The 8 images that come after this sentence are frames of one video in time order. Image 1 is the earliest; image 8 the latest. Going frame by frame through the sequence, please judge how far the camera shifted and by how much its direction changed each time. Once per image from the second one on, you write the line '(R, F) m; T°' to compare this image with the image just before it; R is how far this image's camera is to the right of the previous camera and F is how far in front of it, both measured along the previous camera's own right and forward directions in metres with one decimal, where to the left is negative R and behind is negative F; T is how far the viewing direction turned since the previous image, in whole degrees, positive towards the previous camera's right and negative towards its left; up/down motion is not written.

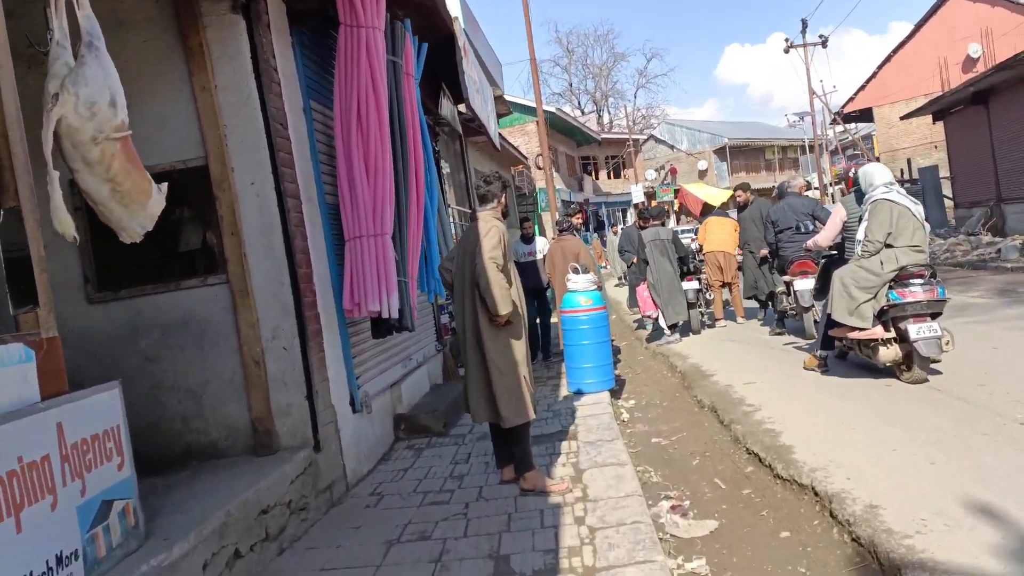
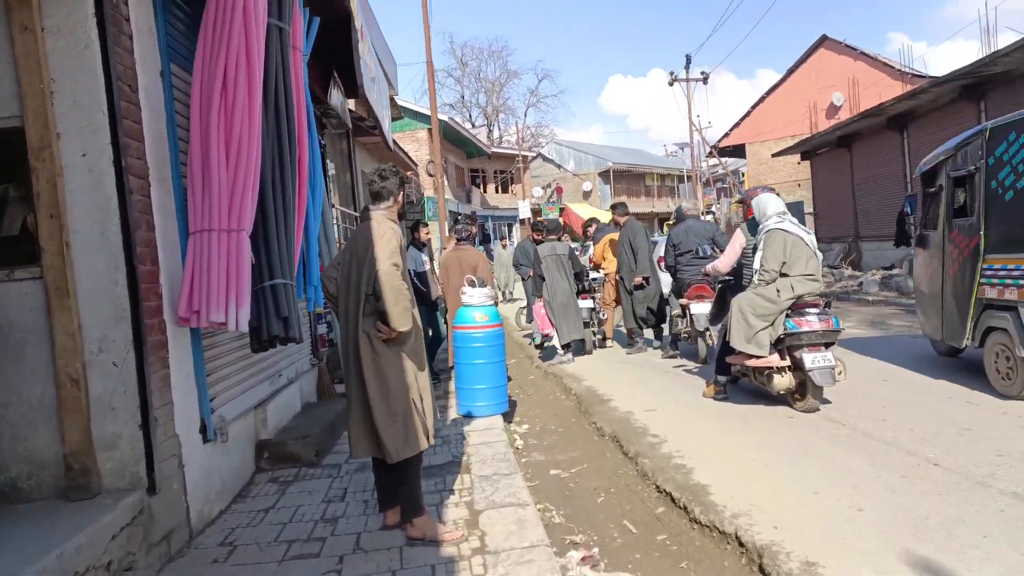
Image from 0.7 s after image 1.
(-0.1, +0.6) m; +10°
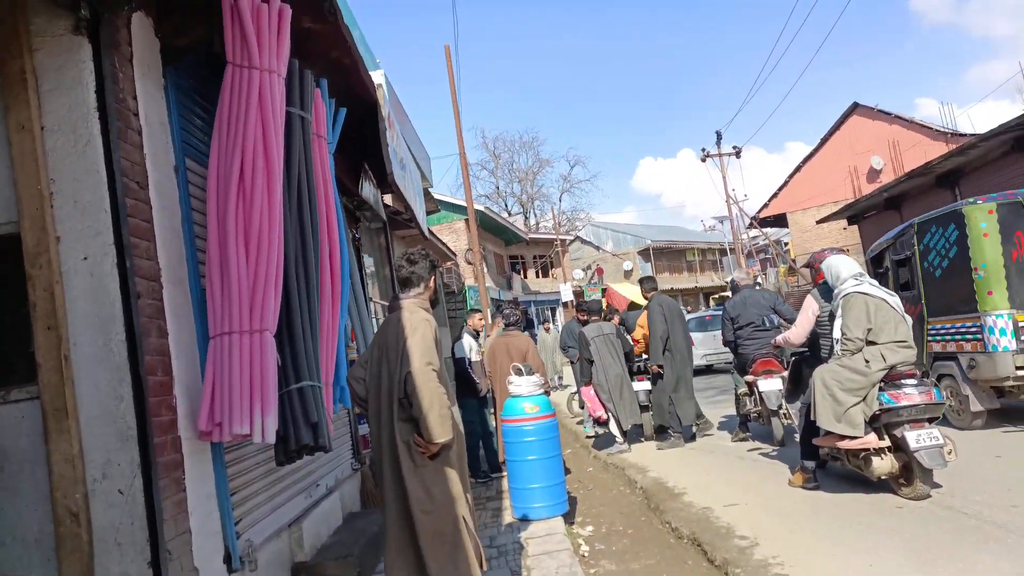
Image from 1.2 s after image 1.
(0.0, +0.4) m; -3°
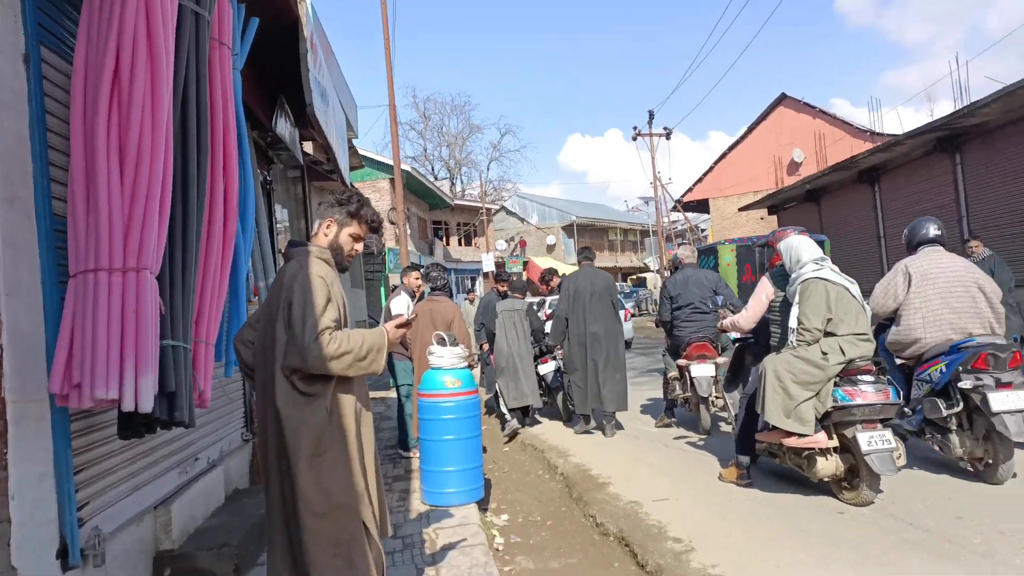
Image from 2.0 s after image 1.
(0.0, +0.6) m; +7°
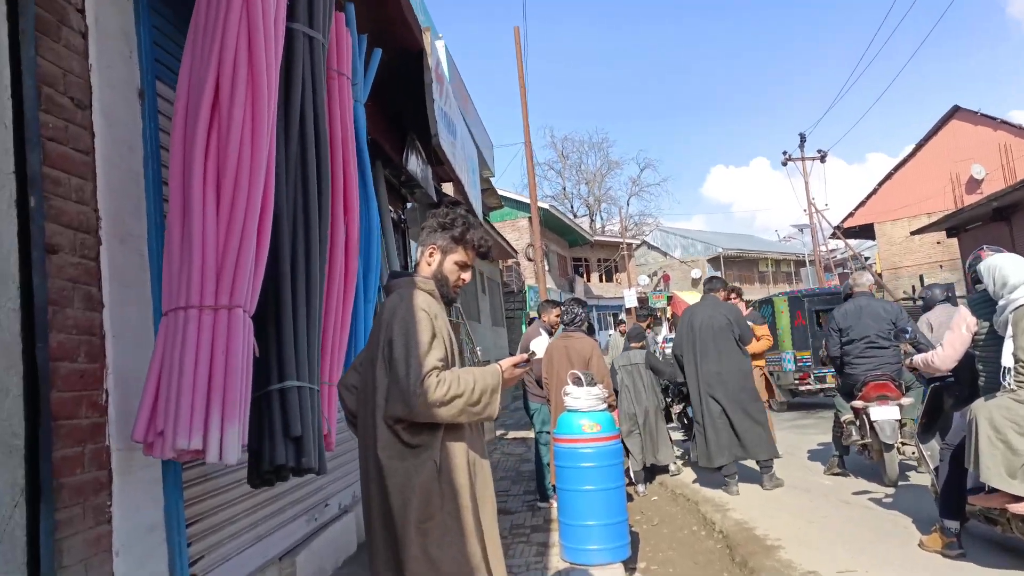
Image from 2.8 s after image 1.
(0.0, +0.4) m; -12°
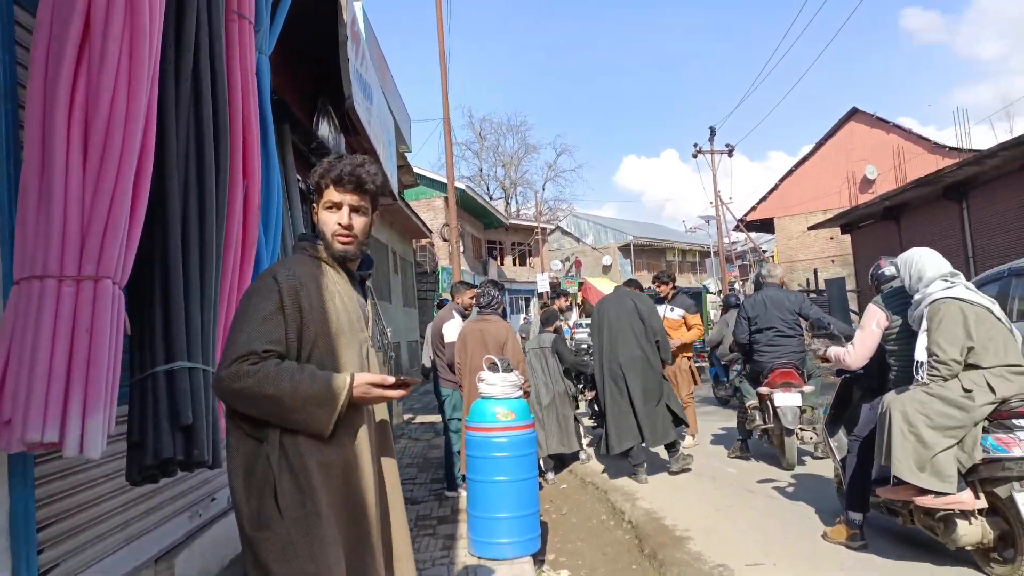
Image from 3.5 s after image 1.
(0.0, +0.2) m; +7°
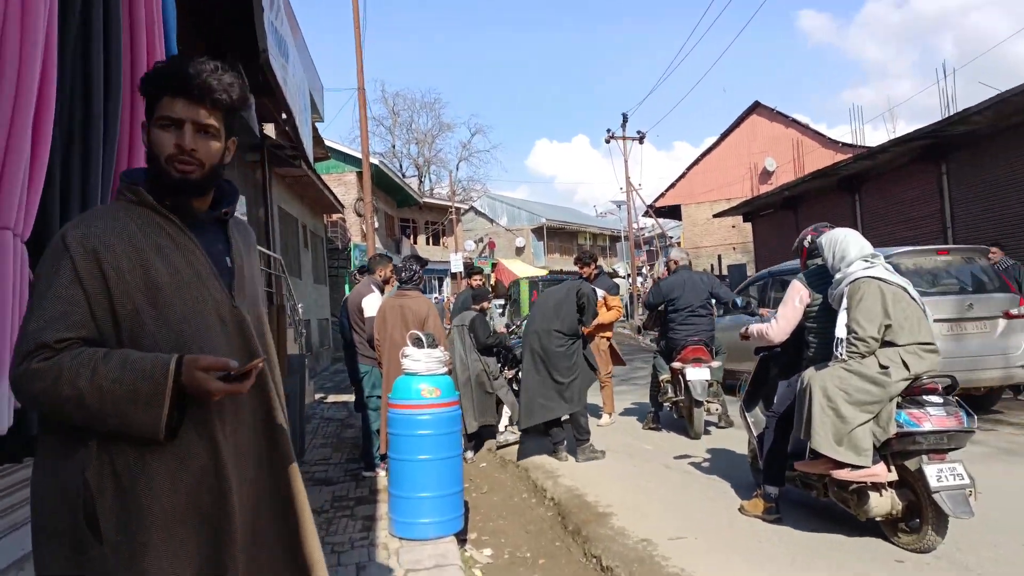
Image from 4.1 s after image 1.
(-0.1, +0.1) m; +7°
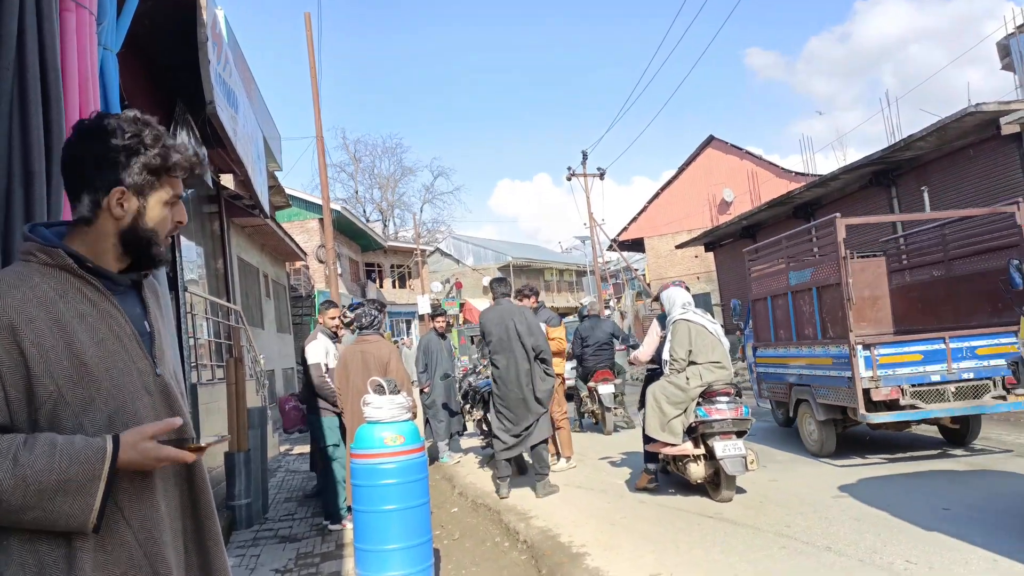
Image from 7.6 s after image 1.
(+0.1, 0.0) m; +3°
